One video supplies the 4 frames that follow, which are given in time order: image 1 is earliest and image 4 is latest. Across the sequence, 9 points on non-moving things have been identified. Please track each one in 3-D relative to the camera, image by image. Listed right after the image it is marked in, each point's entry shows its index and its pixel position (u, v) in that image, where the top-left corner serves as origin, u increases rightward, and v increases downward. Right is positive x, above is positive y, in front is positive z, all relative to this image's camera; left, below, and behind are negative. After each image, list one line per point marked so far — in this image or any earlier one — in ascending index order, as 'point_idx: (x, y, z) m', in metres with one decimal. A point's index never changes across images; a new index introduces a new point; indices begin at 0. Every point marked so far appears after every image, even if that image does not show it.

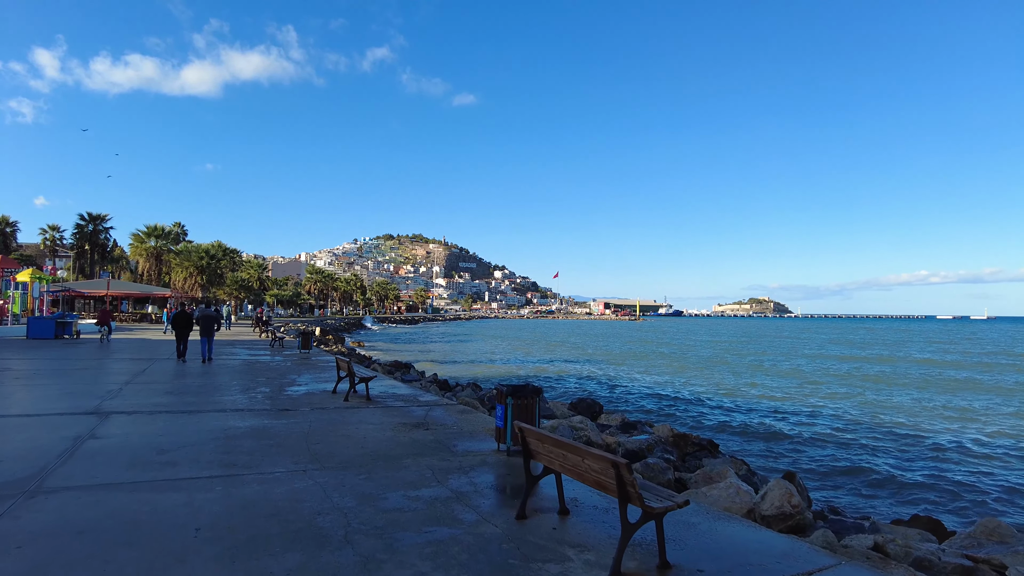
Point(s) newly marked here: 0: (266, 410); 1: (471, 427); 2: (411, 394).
0: (-3.6, -1.8, +8.8) m
1: (-0.6, -1.9, +7.8) m
2: (-1.9, -2.0, +11.2) m
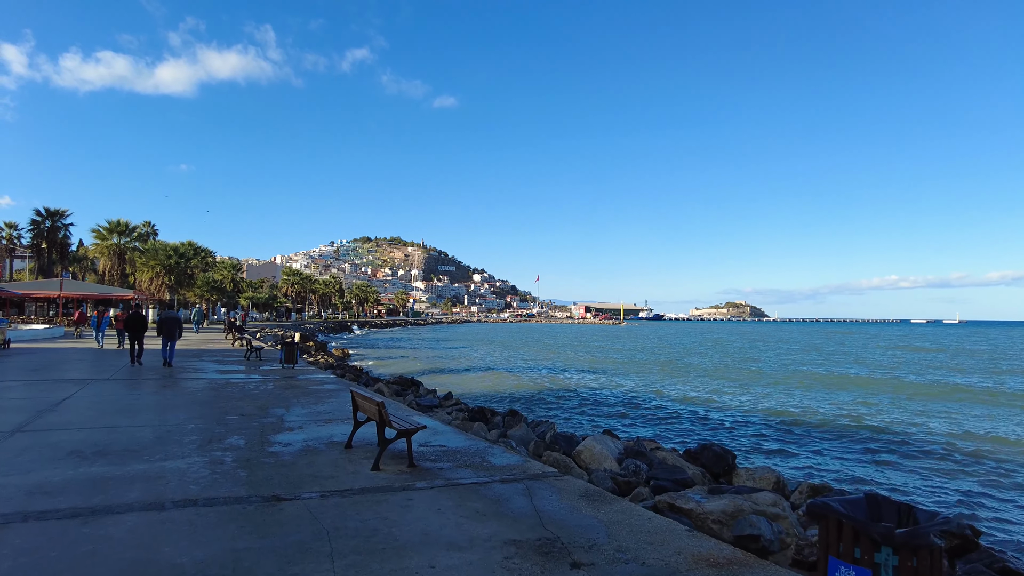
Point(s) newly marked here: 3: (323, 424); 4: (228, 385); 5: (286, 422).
0: (-2.2, -1.7, +4.8) m
1: (+1.0, -1.8, +3.9) m
2: (-0.5, -1.9, +7.2) m
3: (-2.7, -1.9, +8.3) m
4: (-5.9, -2.0, +12.4) m
5: (-3.2, -1.9, +8.4) m
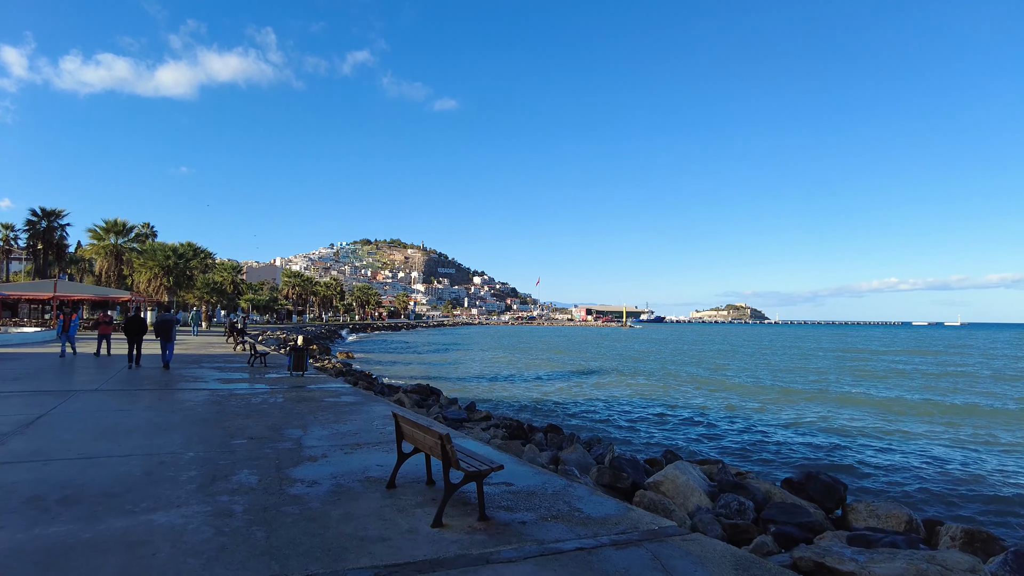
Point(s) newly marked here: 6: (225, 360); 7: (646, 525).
0: (-1.4, -1.7, +3.2) m
1: (+1.8, -1.7, +2.3) m
2: (+0.3, -1.9, +5.7) m
3: (-1.8, -1.9, +6.8) m
4: (-5.1, -2.0, +10.8) m
5: (-2.4, -1.9, +6.9) m
6: (-9.3, -2.3, +19.2) m
7: (+1.1, -1.9, +4.7) m
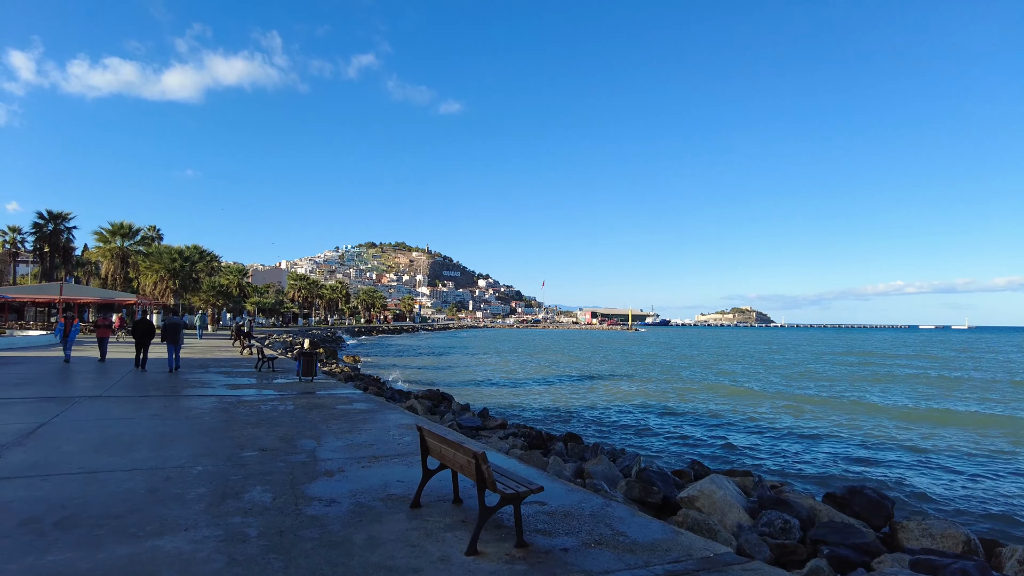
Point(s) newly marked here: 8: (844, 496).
0: (-1.1, -1.7, +2.8) m
1: (+2.0, -1.7, +1.9) m
2: (+0.6, -1.9, +5.3) m
3: (-1.5, -1.9, +6.4) m
4: (-4.7, -2.1, +10.4) m
5: (-2.1, -1.9, +6.5) m
6: (-8.9, -2.4, +18.8) m
7: (+1.3, -1.9, +4.2) m
8: (+4.1, -2.5, +7.3) m
